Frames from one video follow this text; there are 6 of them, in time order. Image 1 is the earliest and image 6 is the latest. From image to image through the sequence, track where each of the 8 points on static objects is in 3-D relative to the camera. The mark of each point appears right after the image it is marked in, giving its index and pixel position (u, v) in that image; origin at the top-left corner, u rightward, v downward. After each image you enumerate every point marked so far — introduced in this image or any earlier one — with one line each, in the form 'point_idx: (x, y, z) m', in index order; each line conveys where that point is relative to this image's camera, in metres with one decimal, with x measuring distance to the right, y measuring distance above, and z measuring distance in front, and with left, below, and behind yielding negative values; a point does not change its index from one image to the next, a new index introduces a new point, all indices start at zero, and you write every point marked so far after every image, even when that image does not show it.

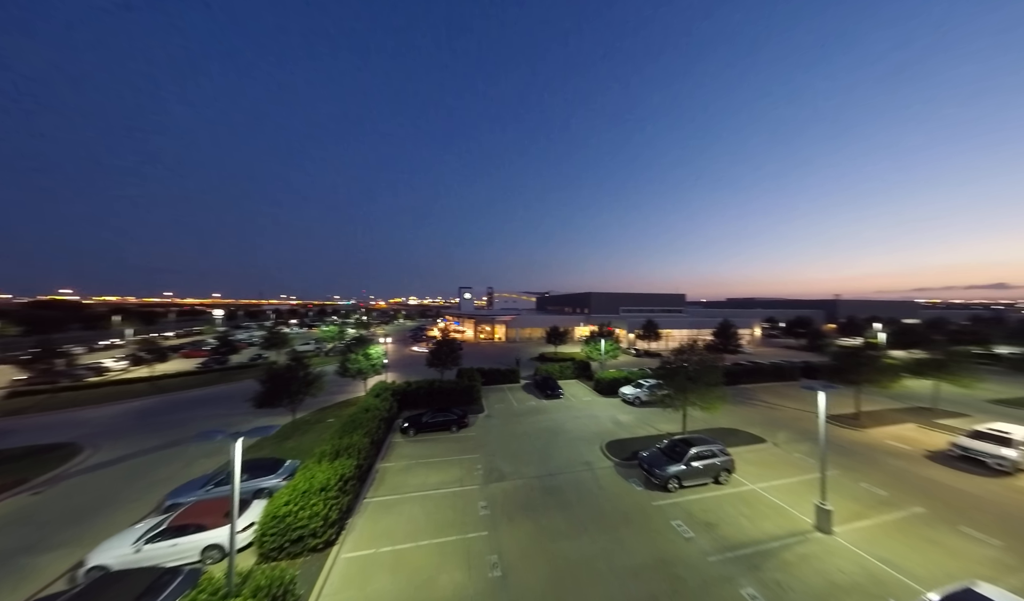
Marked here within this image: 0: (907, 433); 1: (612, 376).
0: (+20.1, -6.7, +14.6) m
1: (+7.1, -5.3, +19.9) m
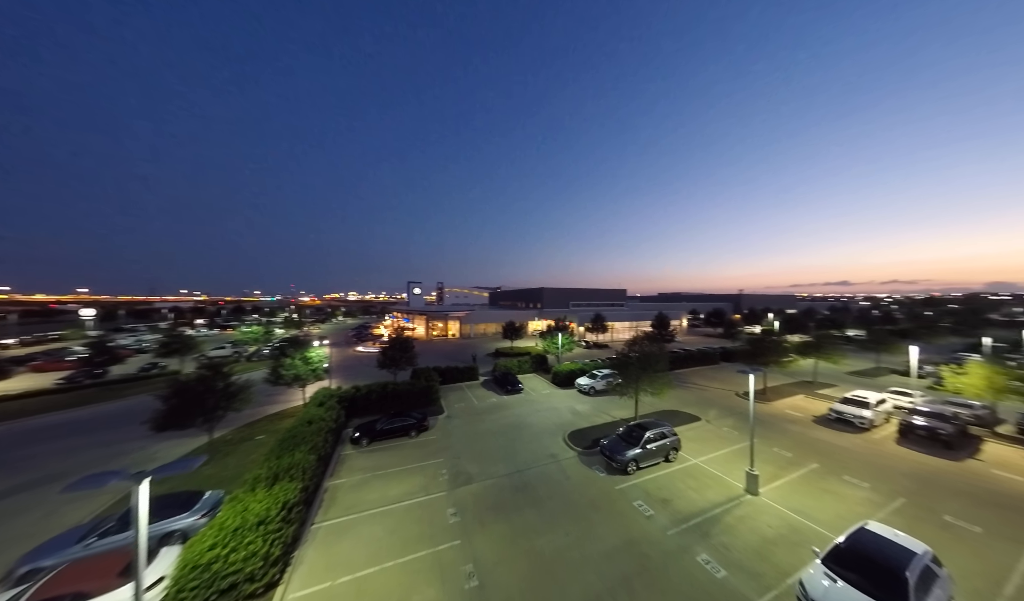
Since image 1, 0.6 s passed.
0: (+17.8, -6.3, +17.8) m
1: (+4.1, -4.9, +20.7) m
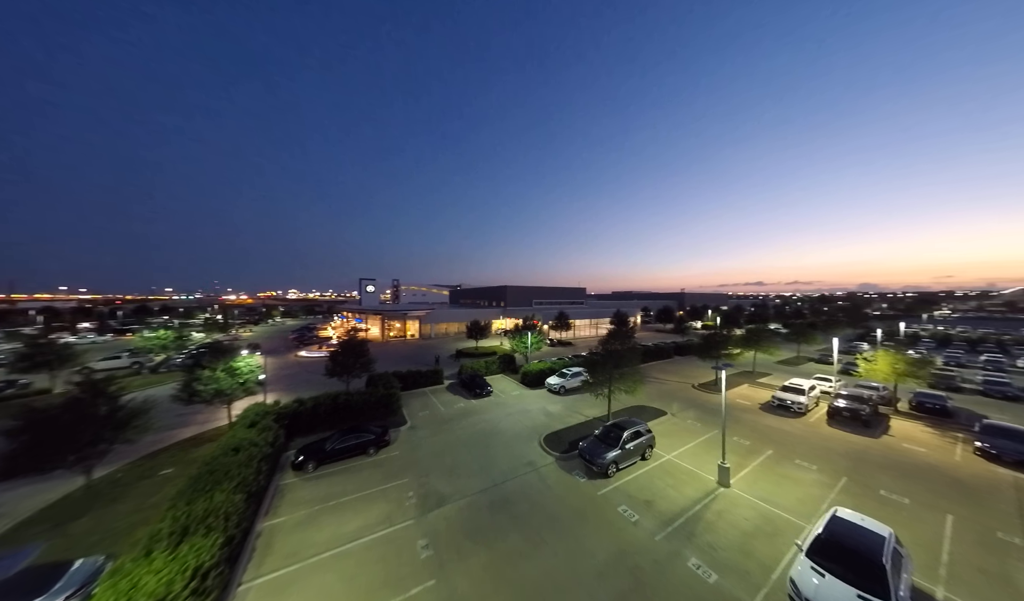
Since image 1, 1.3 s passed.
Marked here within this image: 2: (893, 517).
0: (+15.7, -6.1, +19.4) m
1: (+1.8, -4.8, +20.2) m
2: (+11.6, -6.6, +8.8) m
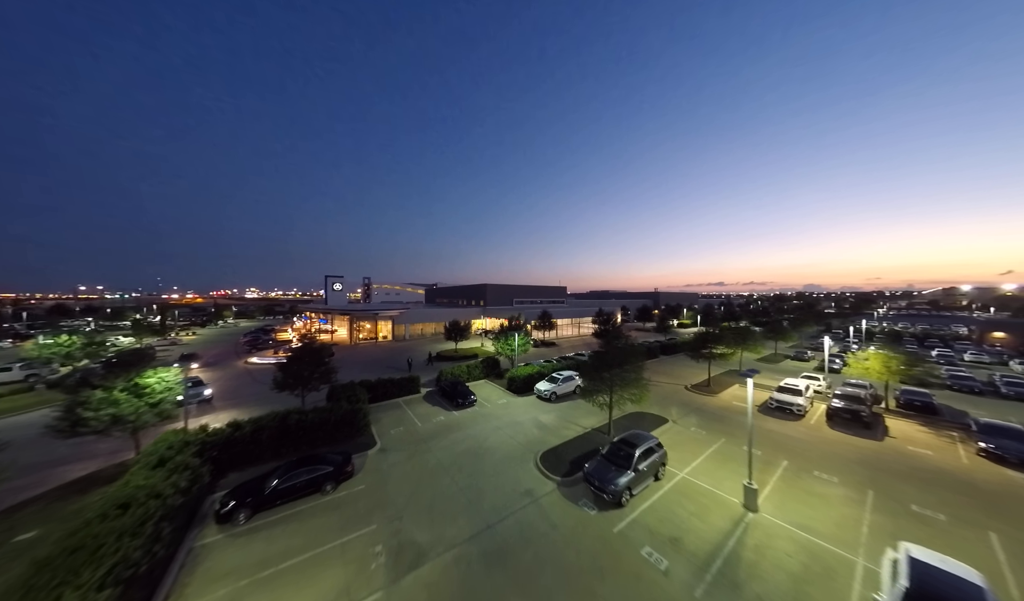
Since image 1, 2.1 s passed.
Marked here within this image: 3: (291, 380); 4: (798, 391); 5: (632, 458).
0: (+14.8, -6.0, +18.8) m
1: (+0.9, -4.6, +18.4) m
2: (+11.5, -6.5, +7.8) m
3: (-10.4, -3.6, +13.5) m
4: (+16.2, -5.1, +16.4) m
5: (+3.9, -5.1, +9.3) m
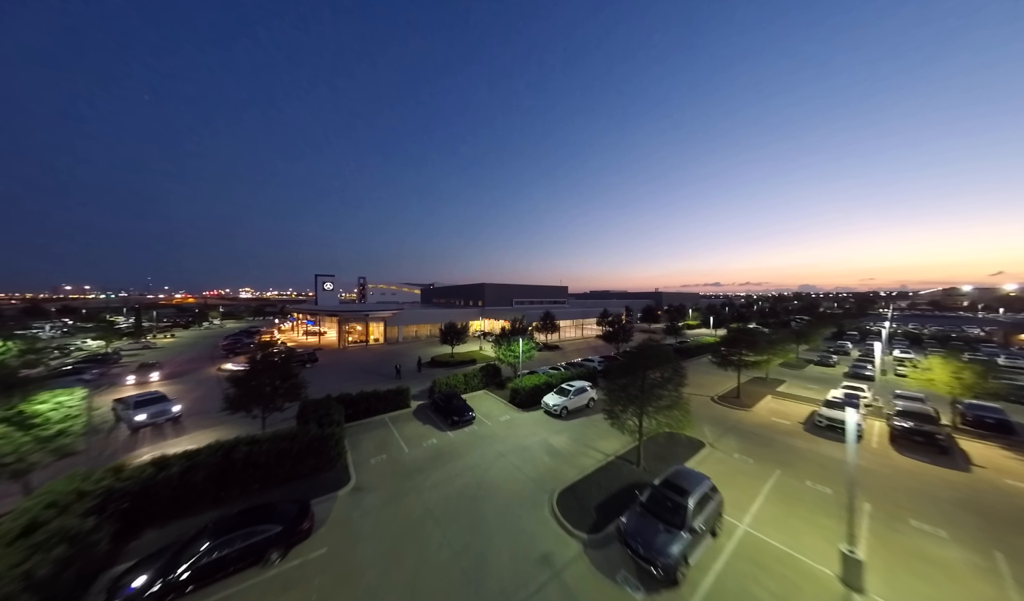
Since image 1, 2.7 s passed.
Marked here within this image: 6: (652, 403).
0: (+15.0, -6.0, +16.5) m
1: (+1.1, -4.6, +16.0) m
2: (+11.8, -6.4, +5.5) m
3: (-10.1, -3.6, +11.0) m
4: (+16.5, -5.2, +14.1) m
5: (+4.1, -5.0, +7.0) m
6: (+4.7, -3.5, +9.7) m
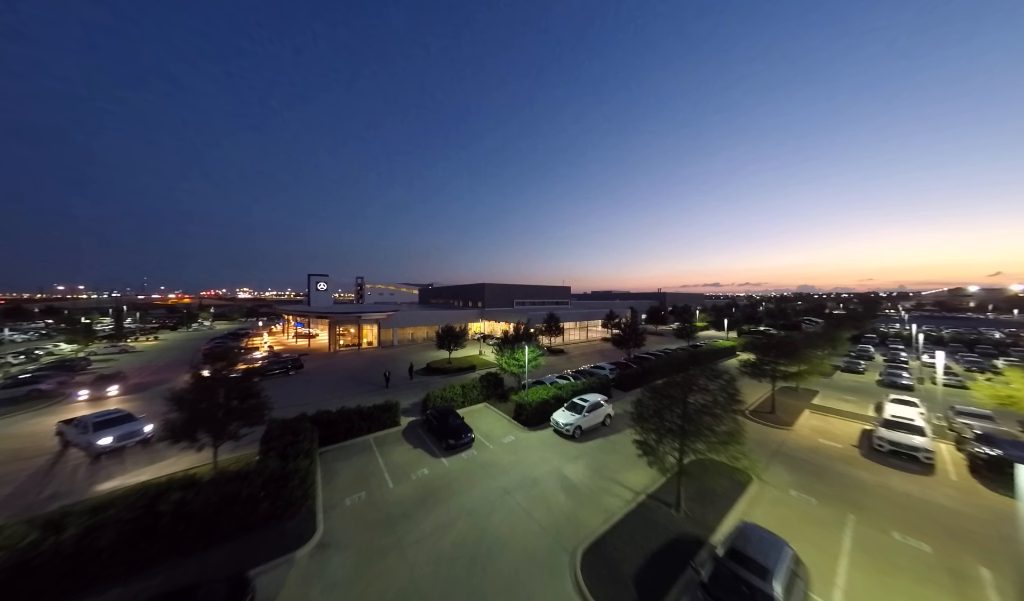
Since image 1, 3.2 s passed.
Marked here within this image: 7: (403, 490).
0: (+15.3, -6.1, +14.4) m
1: (+1.3, -4.7, +14.0) m
2: (+12.1, -6.5, +3.5) m
3: (-9.9, -3.7, +9.0) m
4: (+16.7, -5.3, +12.1) m
5: (+4.4, -5.1, +4.9) m
6: (+4.9, -3.6, +7.7) m
7: (-3.6, -6.1, +9.4) m
